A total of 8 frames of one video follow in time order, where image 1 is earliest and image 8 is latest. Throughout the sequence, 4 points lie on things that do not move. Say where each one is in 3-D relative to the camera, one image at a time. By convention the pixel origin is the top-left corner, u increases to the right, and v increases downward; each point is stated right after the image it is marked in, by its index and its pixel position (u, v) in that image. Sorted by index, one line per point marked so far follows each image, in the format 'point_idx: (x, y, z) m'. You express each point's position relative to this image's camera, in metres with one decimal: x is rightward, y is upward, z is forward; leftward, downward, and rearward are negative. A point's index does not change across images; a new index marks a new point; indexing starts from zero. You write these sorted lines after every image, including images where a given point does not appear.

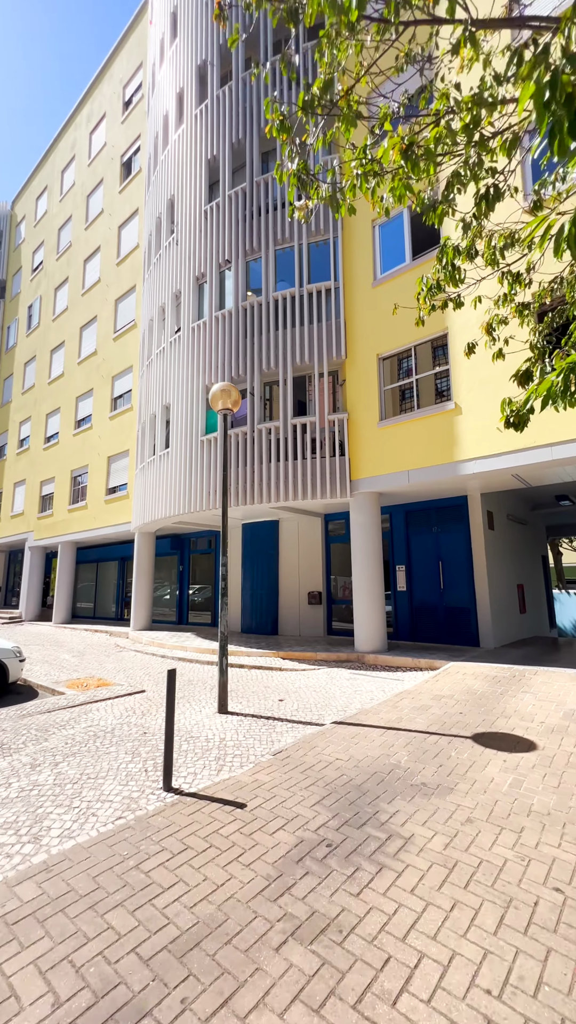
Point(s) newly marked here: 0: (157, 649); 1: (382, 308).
0: (-2.8, -2.9, +9.8) m
1: (+2.0, +4.3, +9.8) m
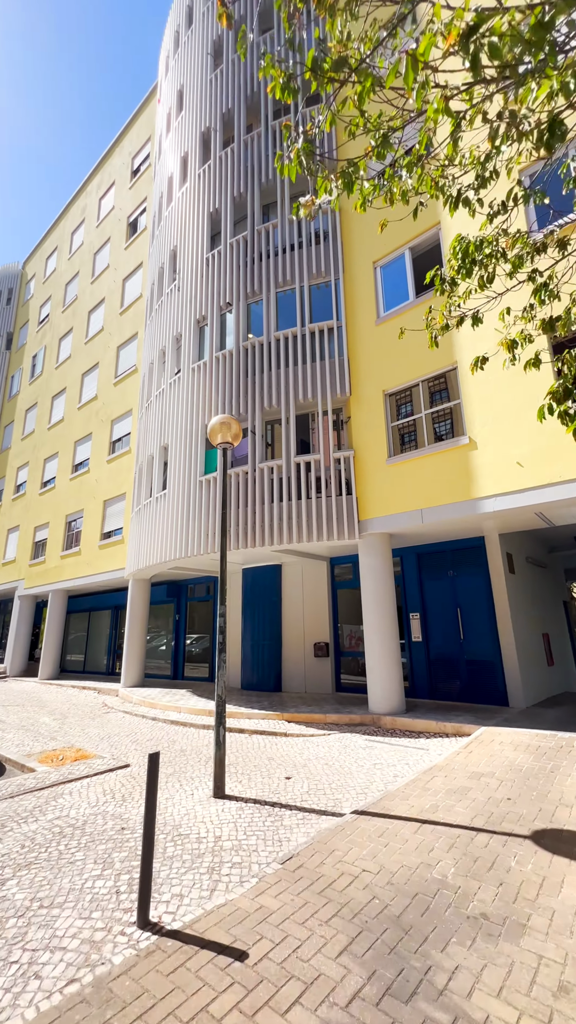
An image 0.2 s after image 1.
0: (-2.7, -3.8, +8.9) m
1: (+2.0, +3.4, +9.6) m
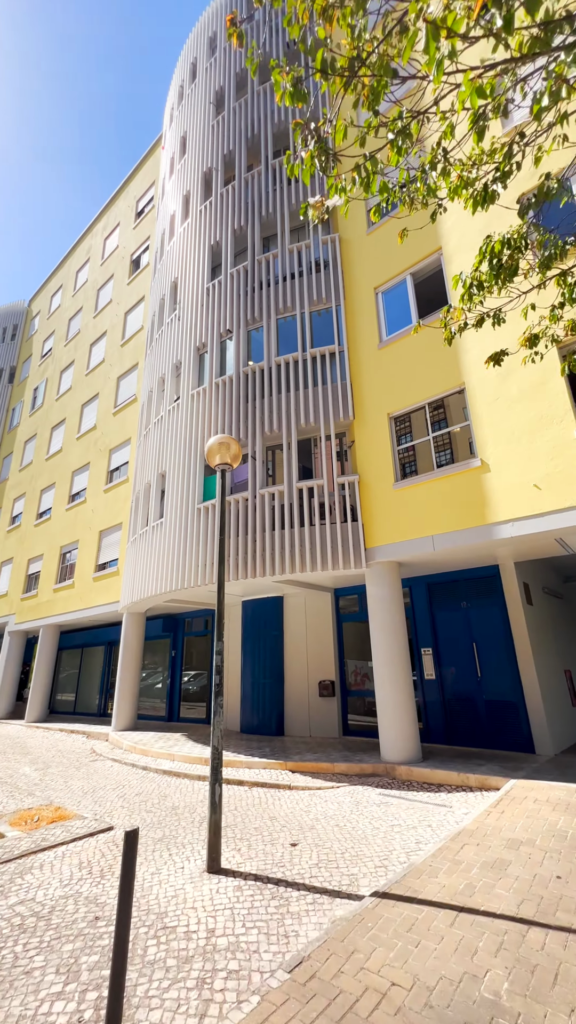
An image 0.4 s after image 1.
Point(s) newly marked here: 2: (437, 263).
0: (-2.6, -4.3, +8.2) m
1: (+2.1, +2.9, +9.3) m
2: (+3.1, +5.1, +9.7) m
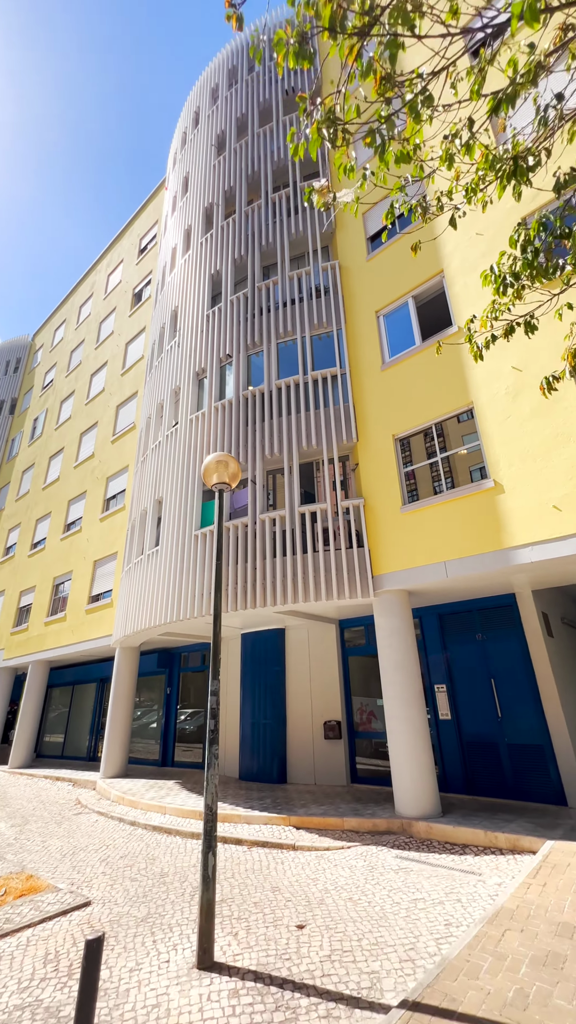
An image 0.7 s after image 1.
0: (-2.5, -4.7, +7.4) m
1: (+2.1, +2.4, +9.1) m
2: (+3.1, +4.6, +9.6) m
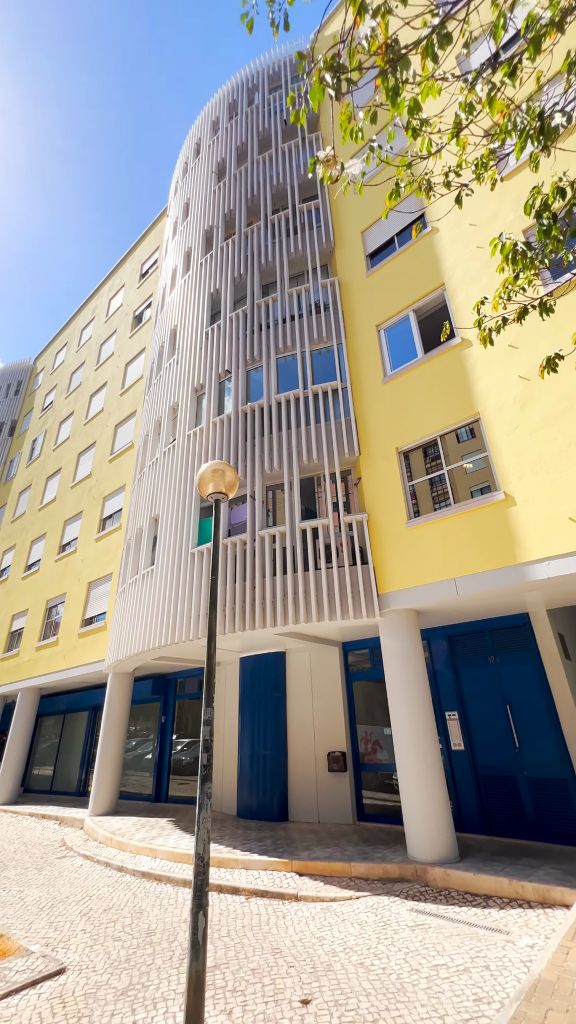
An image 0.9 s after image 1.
0: (-2.5, -5.0, +6.8) m
1: (+2.1, +2.1, +8.8) m
2: (+3.1, +4.3, +9.4) m
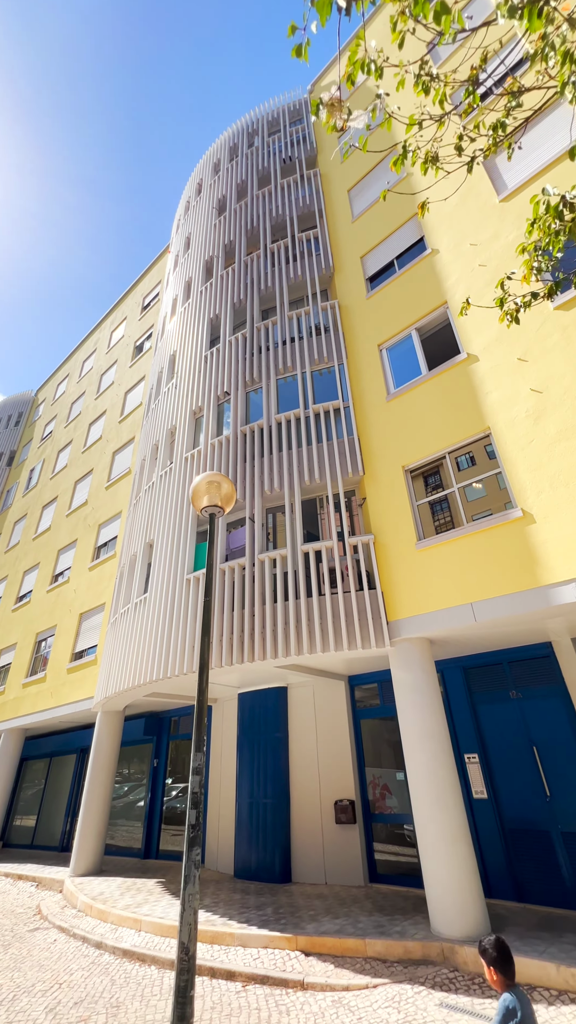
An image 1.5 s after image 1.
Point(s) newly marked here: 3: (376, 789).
0: (-2.5, -5.2, +6.0) m
1: (+2.1, +1.7, +8.4) m
2: (+3.1, +3.9, +9.2) m
3: (+1.5, -4.6, +7.7) m
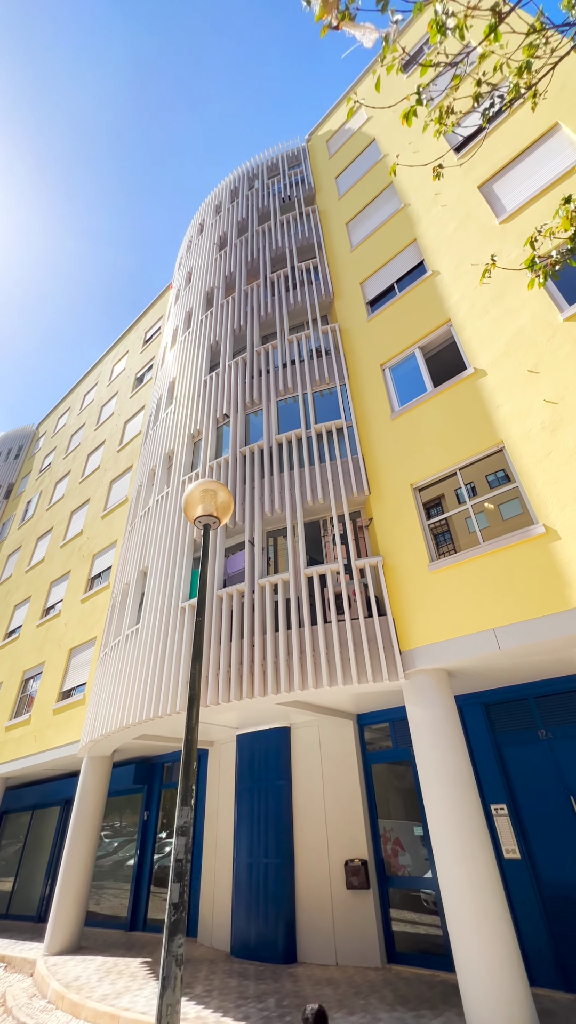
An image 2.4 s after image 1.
0: (-2.4, -5.4, +5.1) m
1: (+2.1, +1.3, +8.0) m
2: (+3.1, +3.4, +9.0) m
3: (+1.6, -4.9, +6.8) m
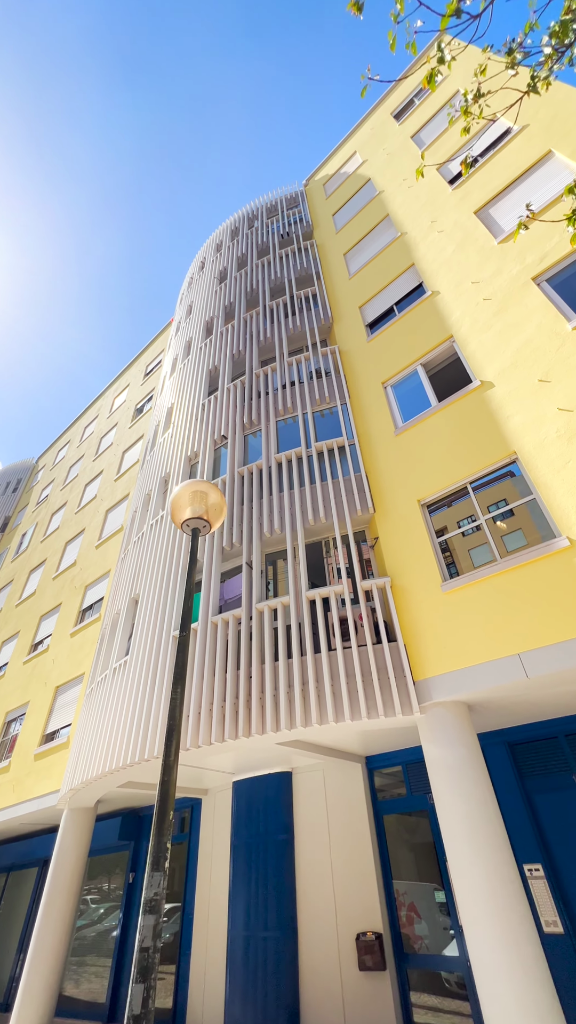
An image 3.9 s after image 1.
0: (-2.4, -5.6, +4.2) m
1: (+2.1, +1.0, +7.6) m
2: (+3.0, +3.0, +8.7) m
3: (+1.6, -5.1, +5.9) m
